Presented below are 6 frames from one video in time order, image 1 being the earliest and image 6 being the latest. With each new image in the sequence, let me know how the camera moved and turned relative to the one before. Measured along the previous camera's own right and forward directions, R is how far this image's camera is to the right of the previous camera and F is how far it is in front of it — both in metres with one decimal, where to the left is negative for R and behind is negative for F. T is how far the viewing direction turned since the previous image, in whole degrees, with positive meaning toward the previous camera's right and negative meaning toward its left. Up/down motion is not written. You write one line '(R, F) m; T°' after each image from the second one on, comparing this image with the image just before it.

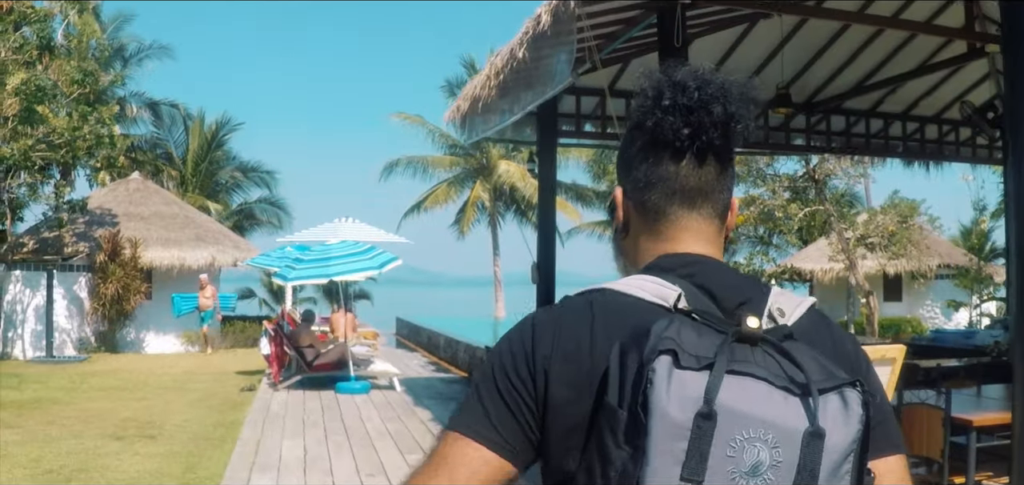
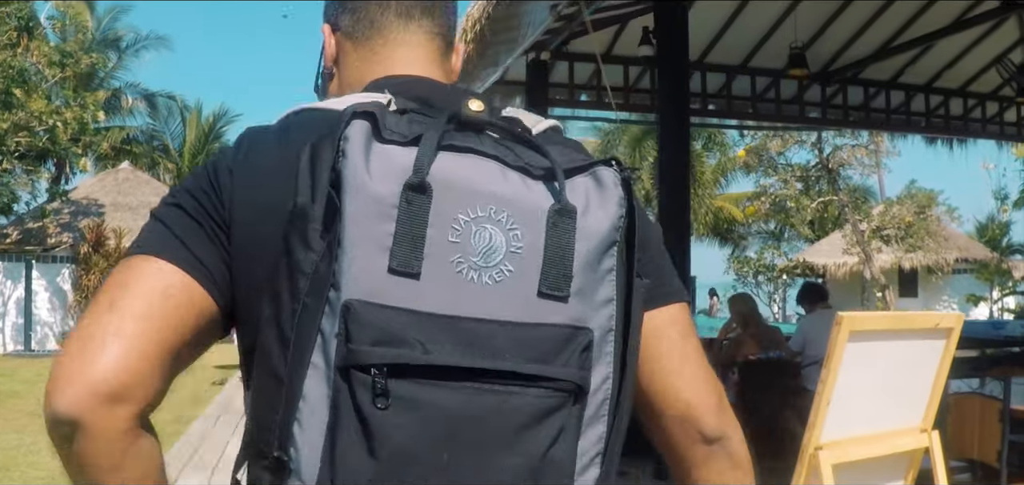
(+0.2, +0.6) m; -1°
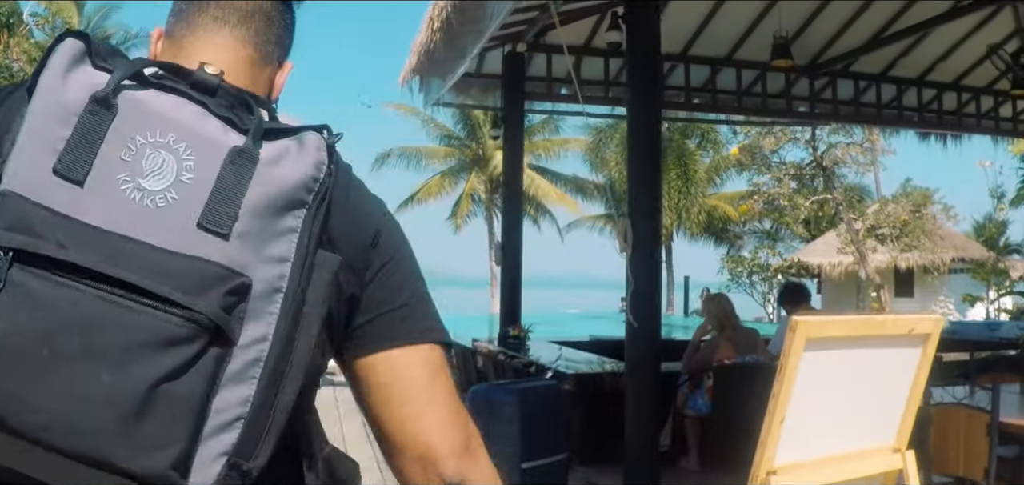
(+0.1, +0.2) m; 0°
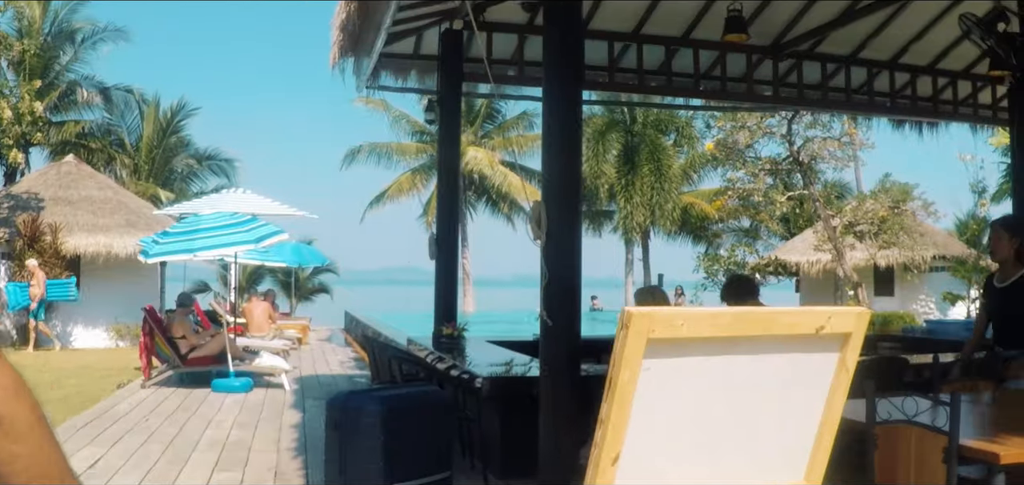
(+0.3, +0.5) m; +1°
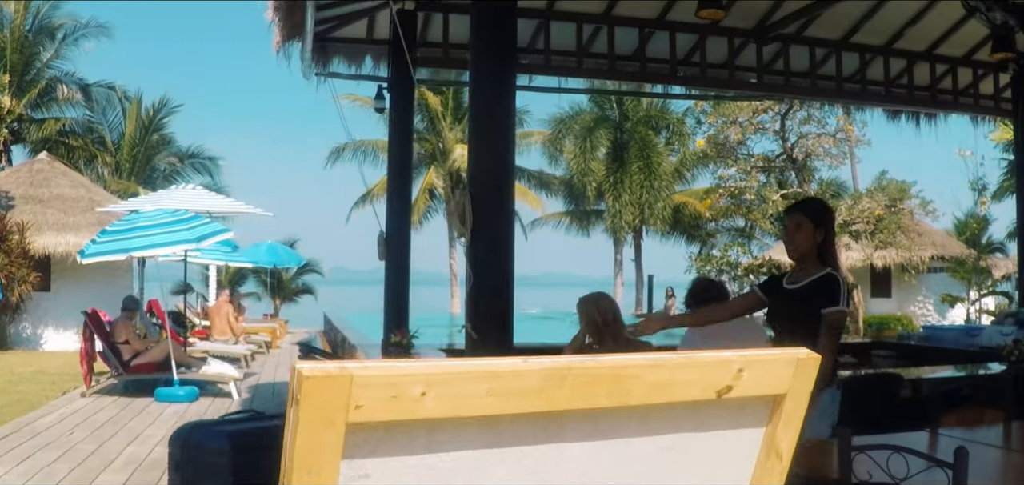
(+0.2, +0.5) m; 0°
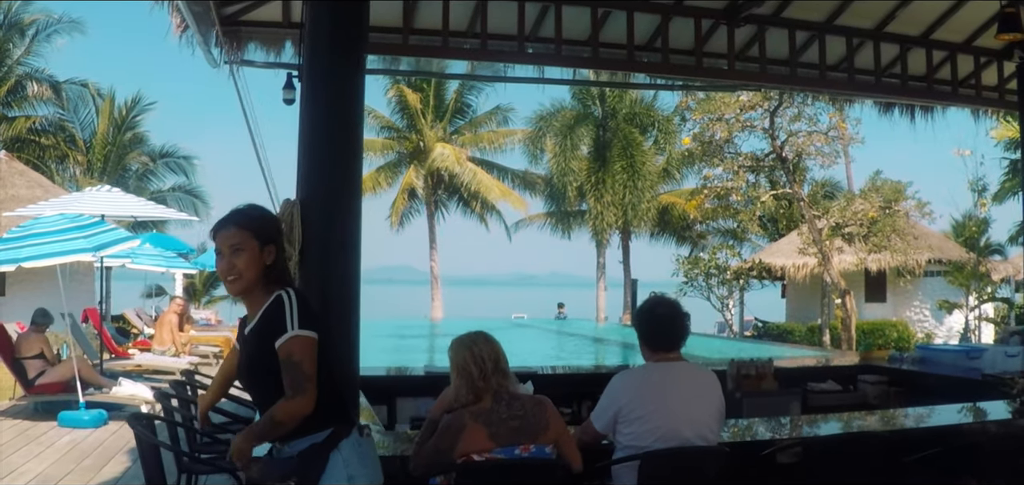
(+0.3, +0.7) m; 0°
